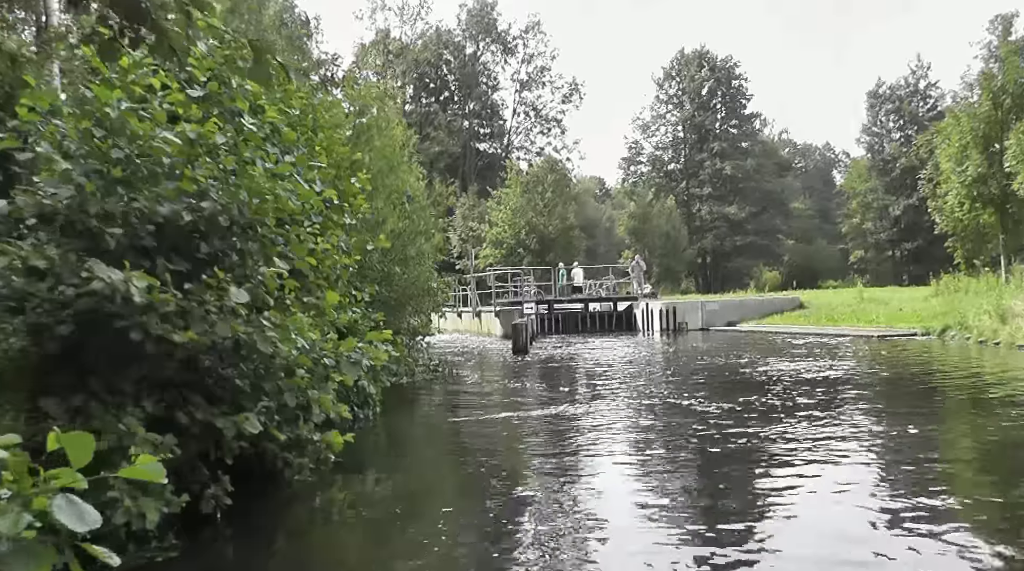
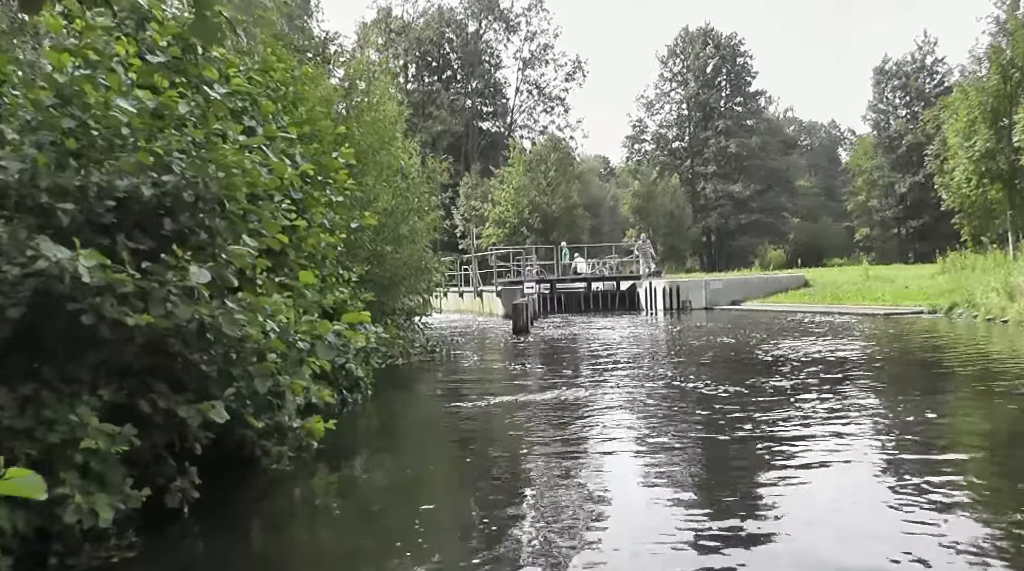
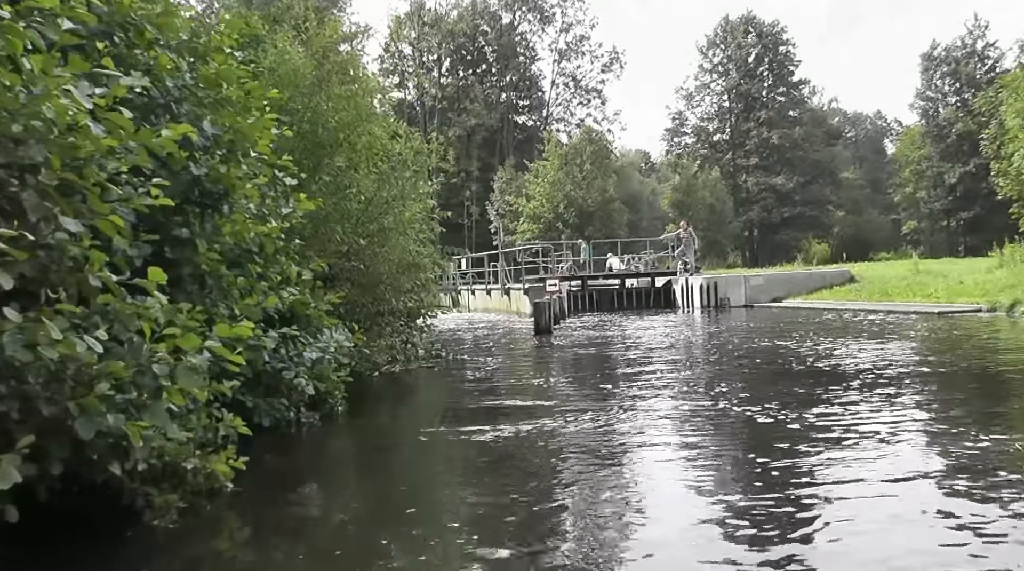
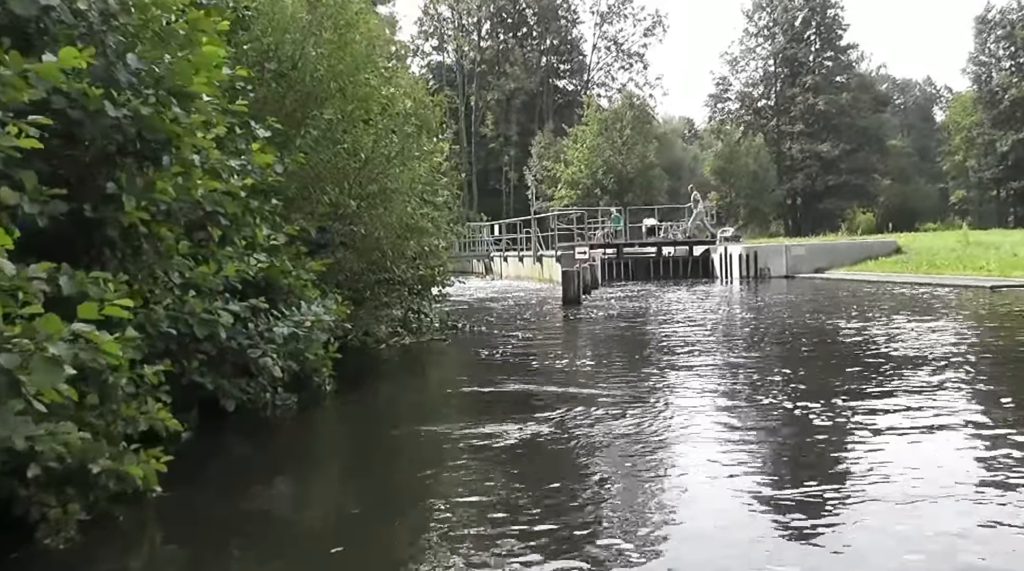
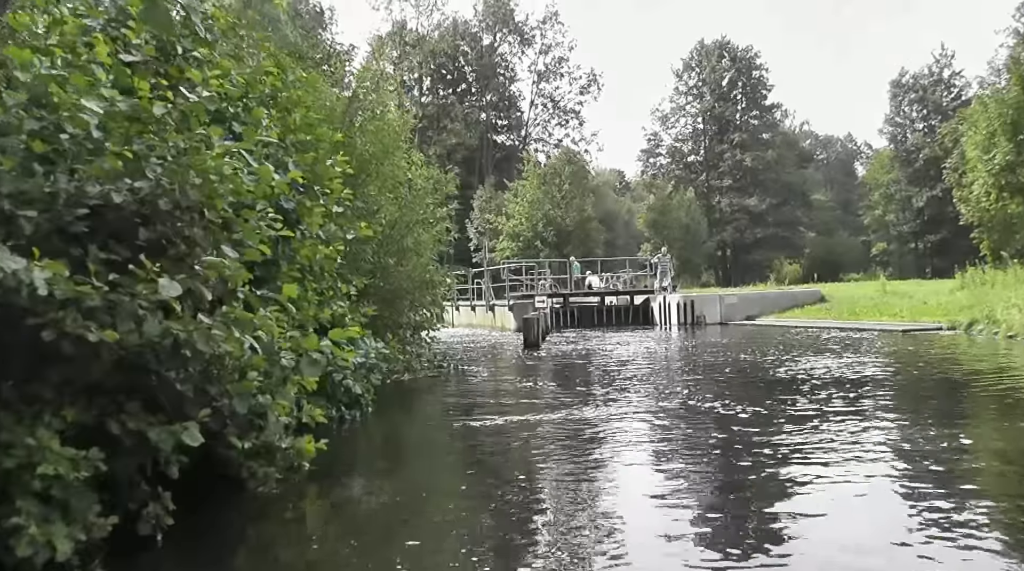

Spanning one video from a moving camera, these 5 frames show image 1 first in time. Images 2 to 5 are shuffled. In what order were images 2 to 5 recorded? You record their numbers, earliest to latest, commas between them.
2, 5, 3, 4
